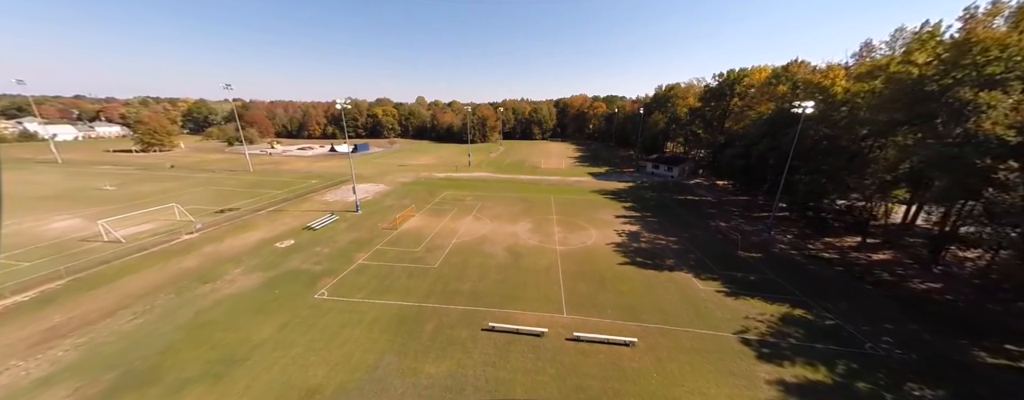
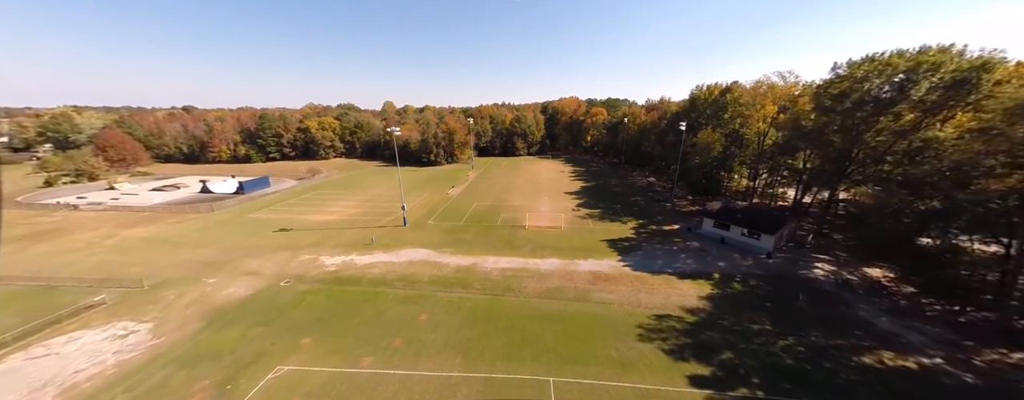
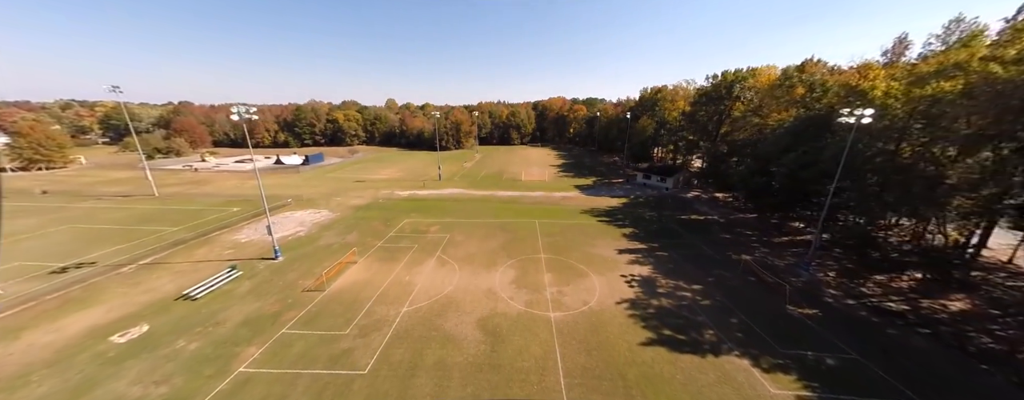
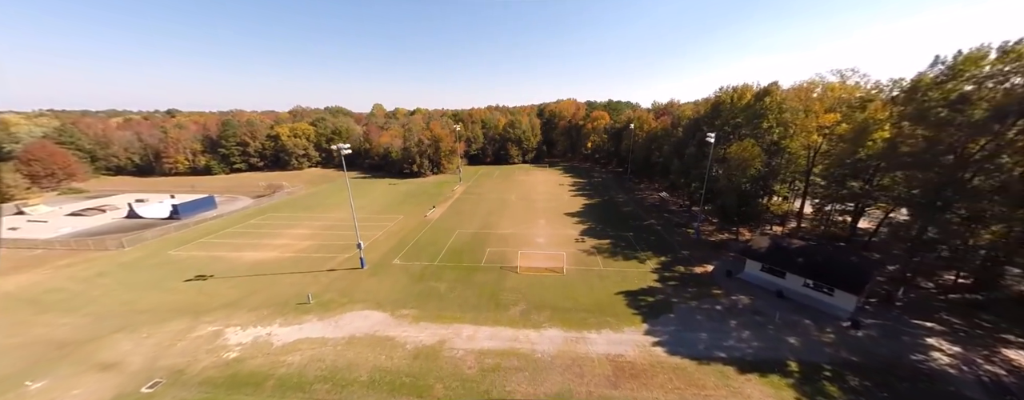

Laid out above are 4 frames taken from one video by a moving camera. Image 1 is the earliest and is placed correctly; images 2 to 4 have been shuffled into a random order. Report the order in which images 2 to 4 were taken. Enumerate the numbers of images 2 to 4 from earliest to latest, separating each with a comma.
3, 2, 4
